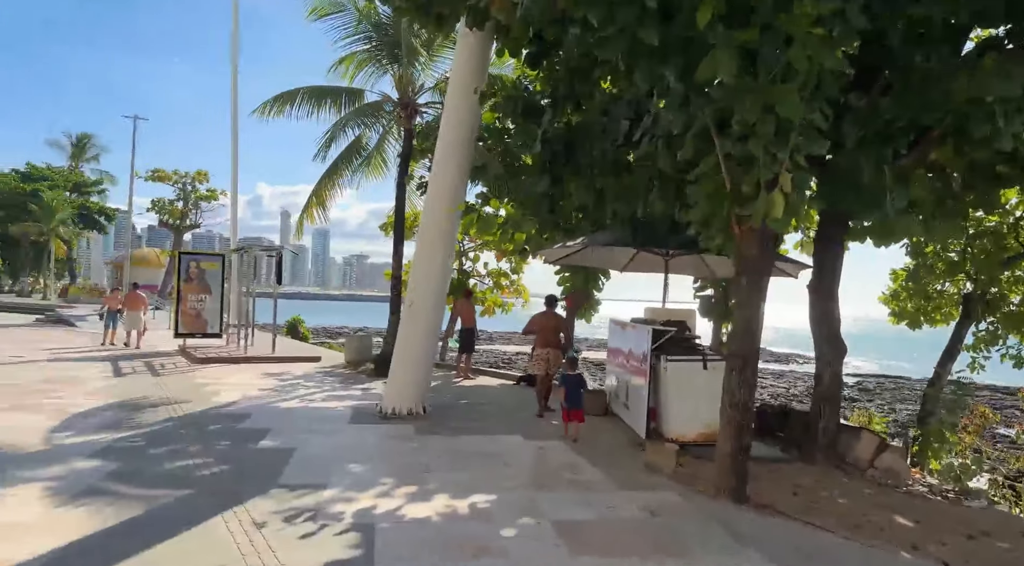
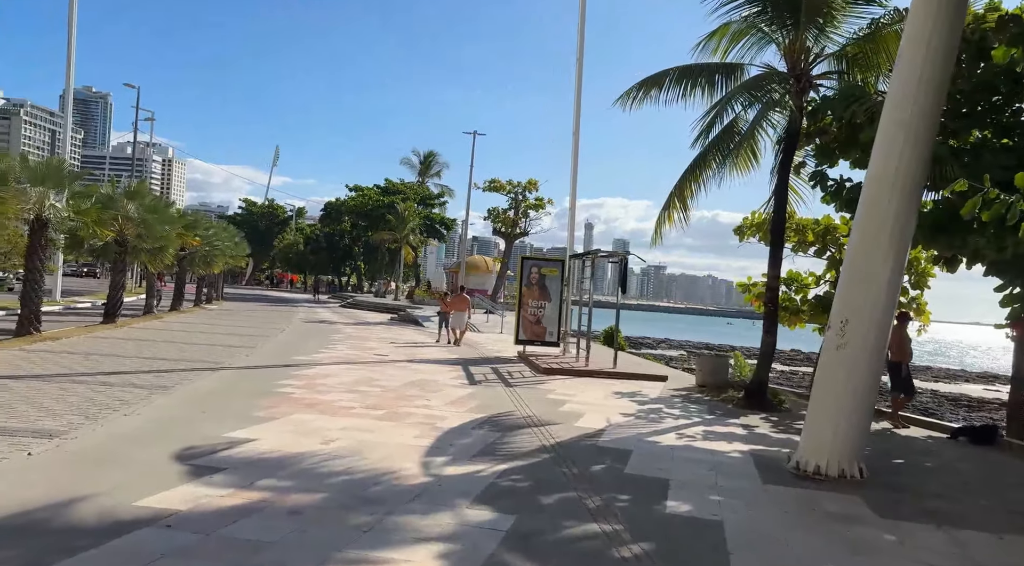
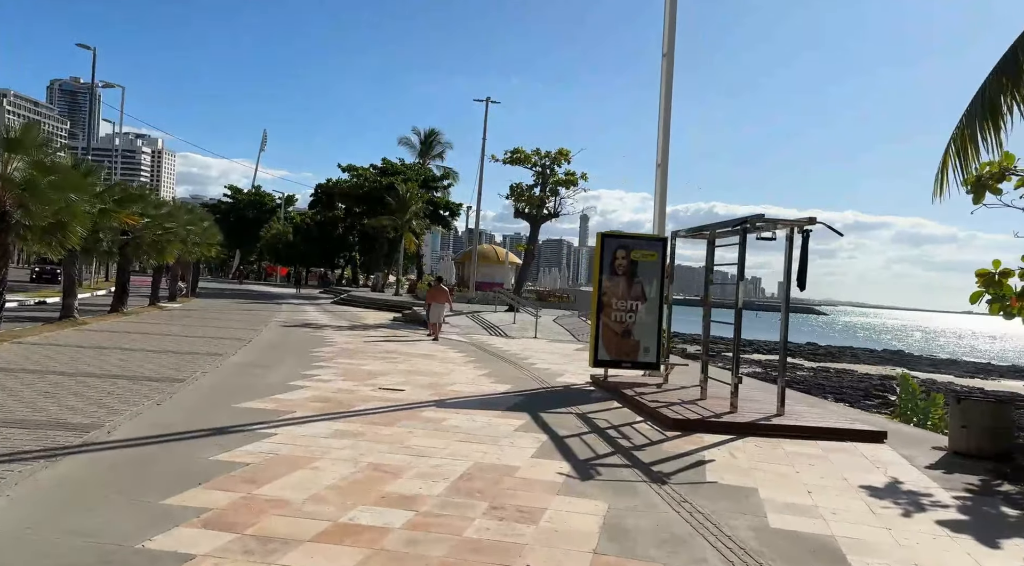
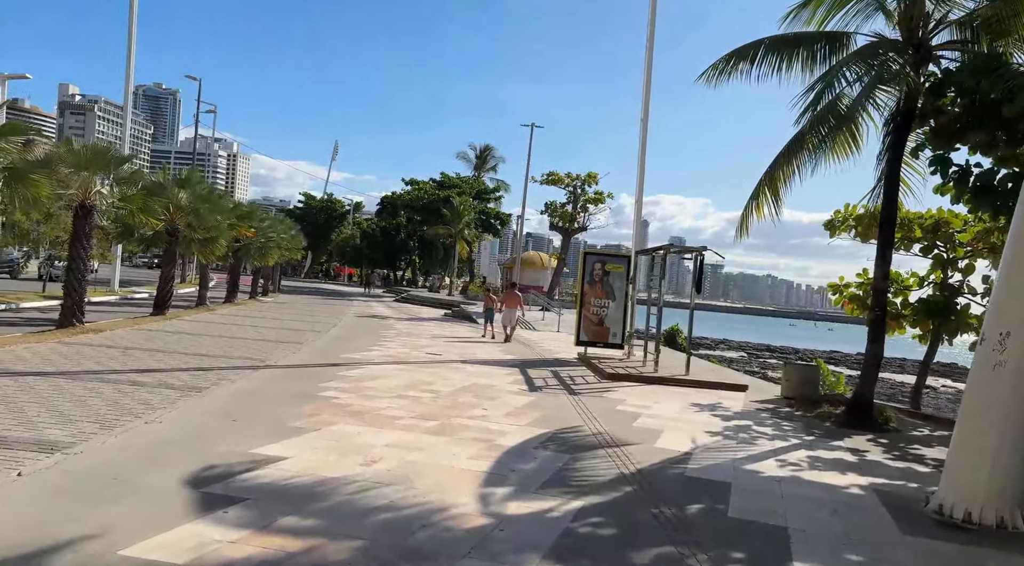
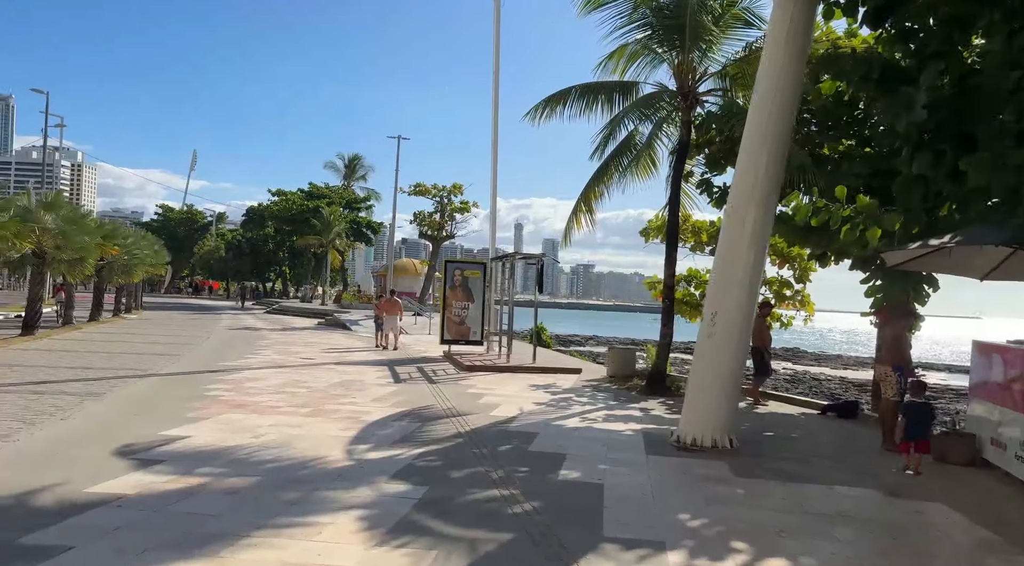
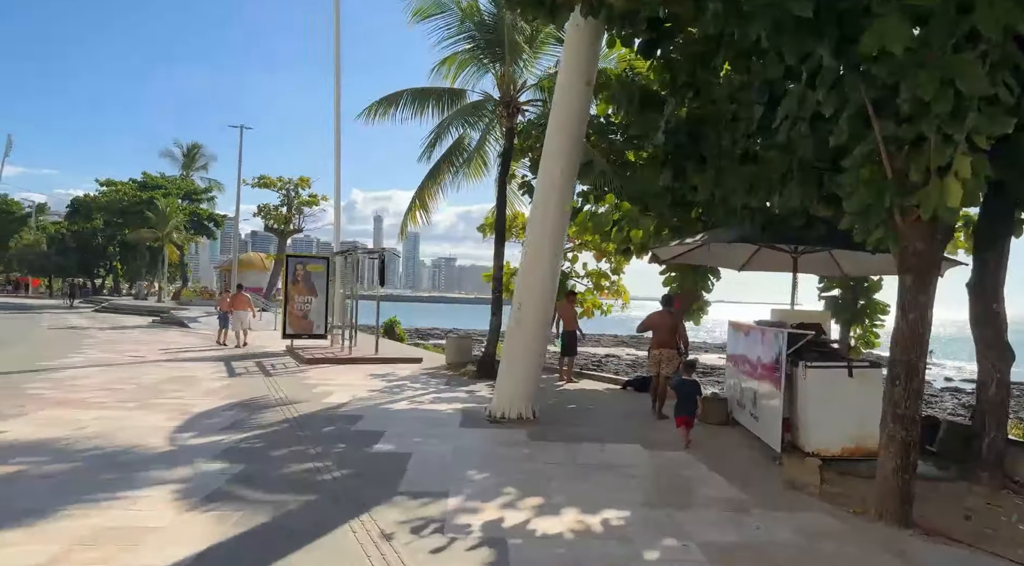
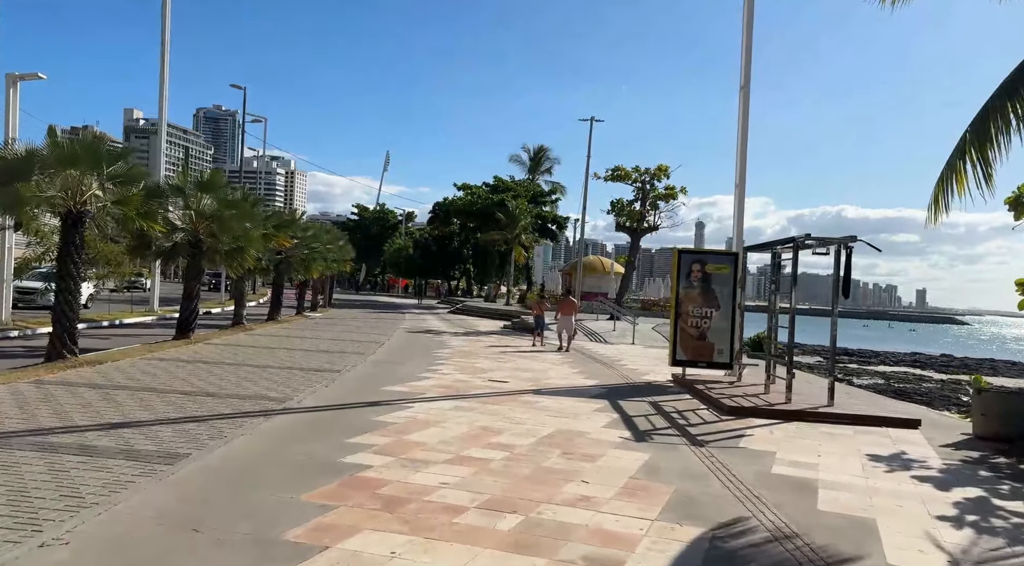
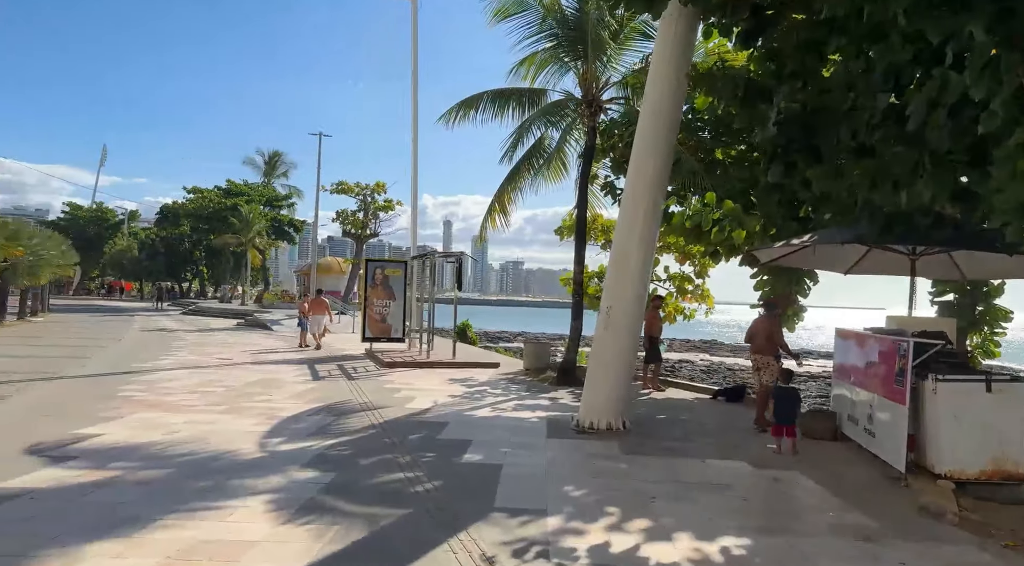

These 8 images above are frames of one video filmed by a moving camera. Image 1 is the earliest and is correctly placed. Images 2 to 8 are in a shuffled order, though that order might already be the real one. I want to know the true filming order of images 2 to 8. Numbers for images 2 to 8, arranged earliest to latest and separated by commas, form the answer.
6, 8, 5, 2, 4, 7, 3
